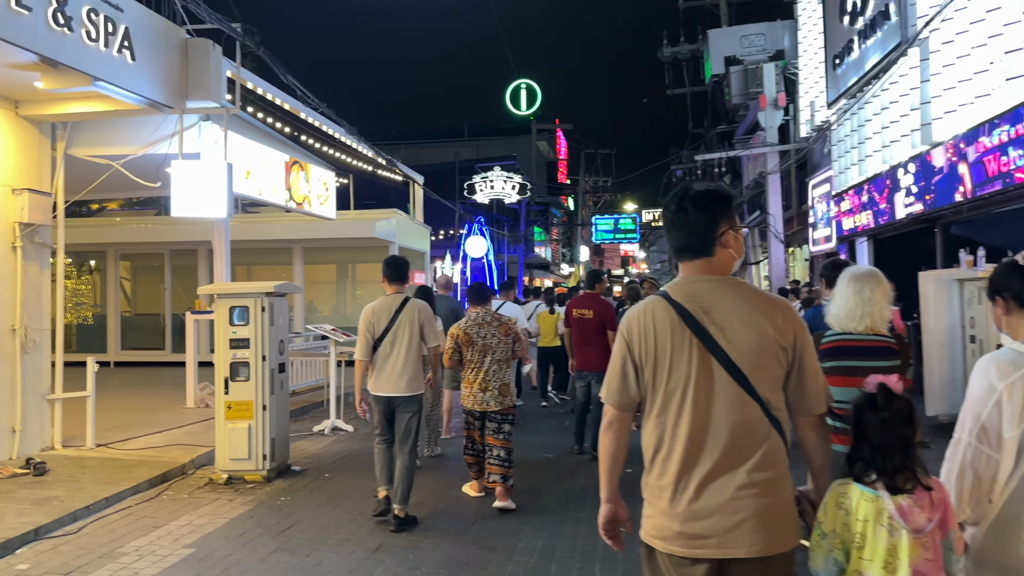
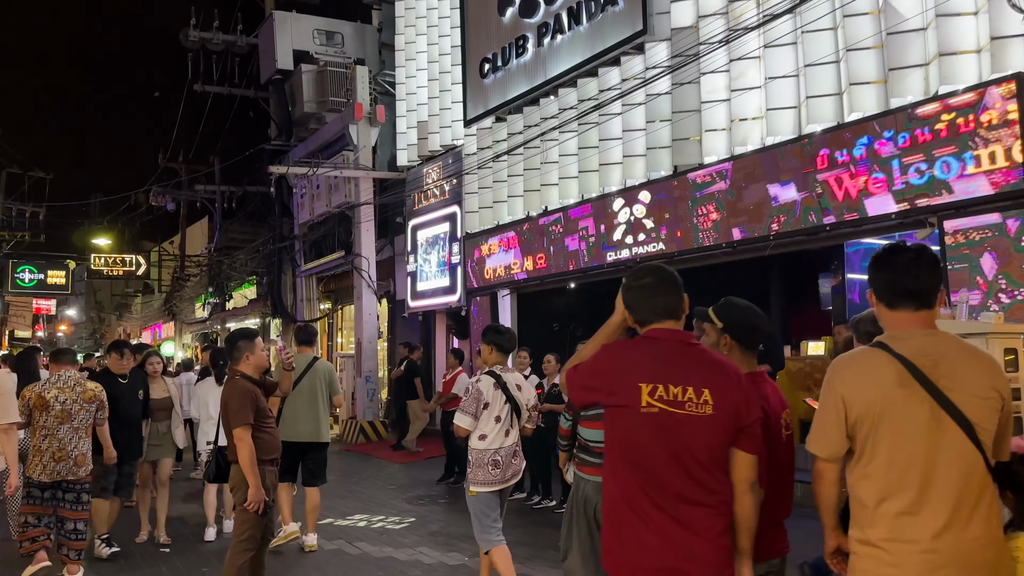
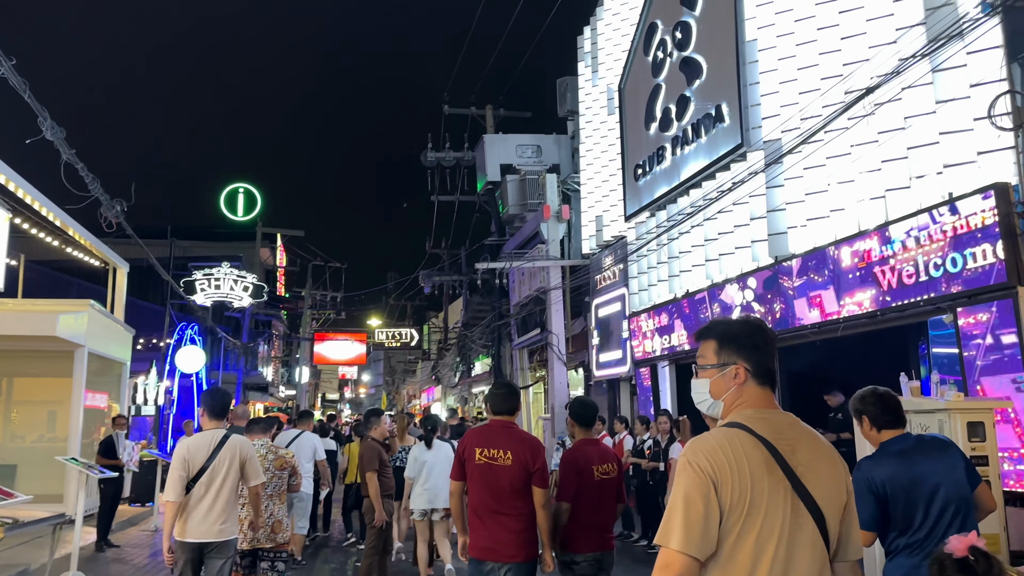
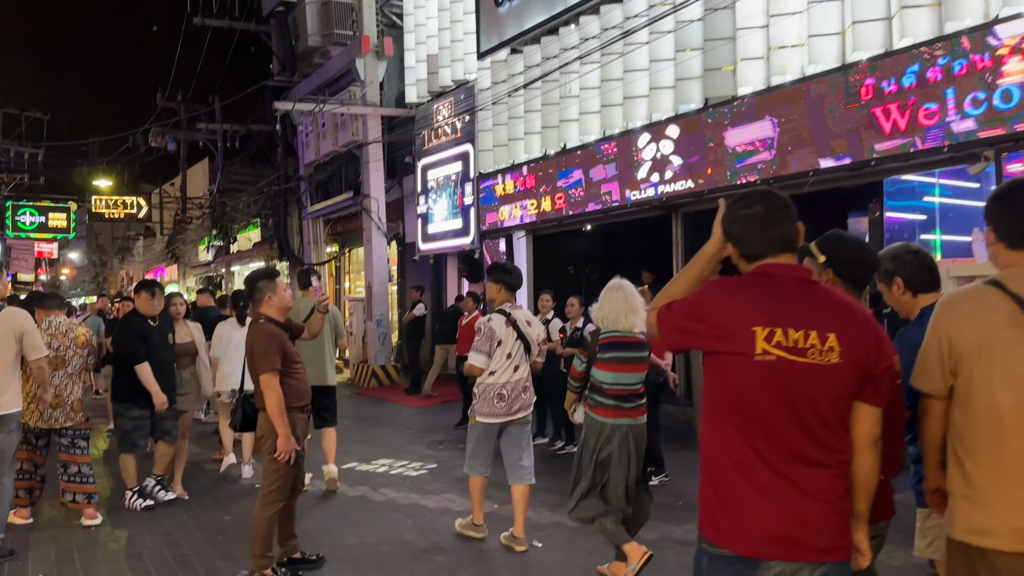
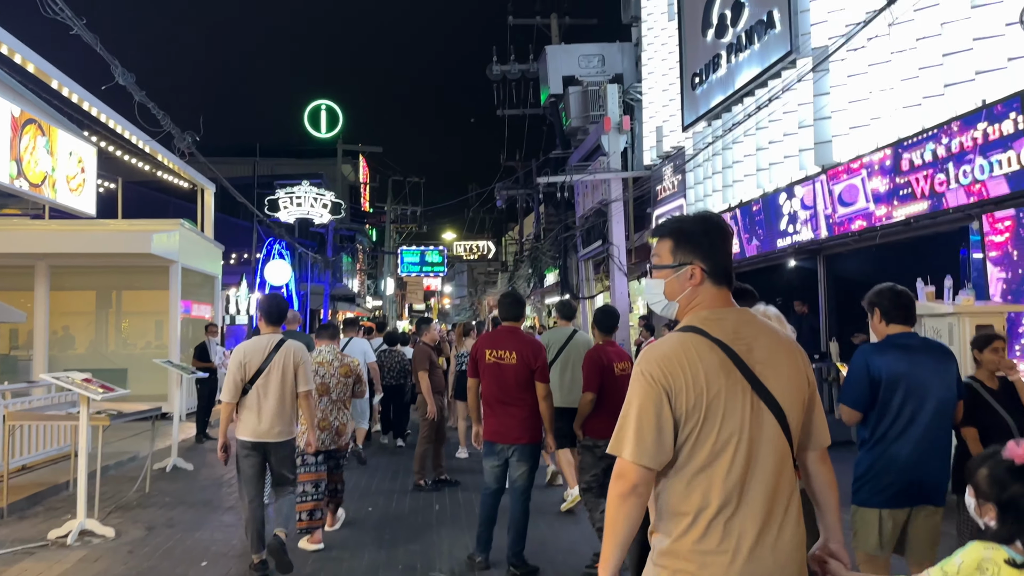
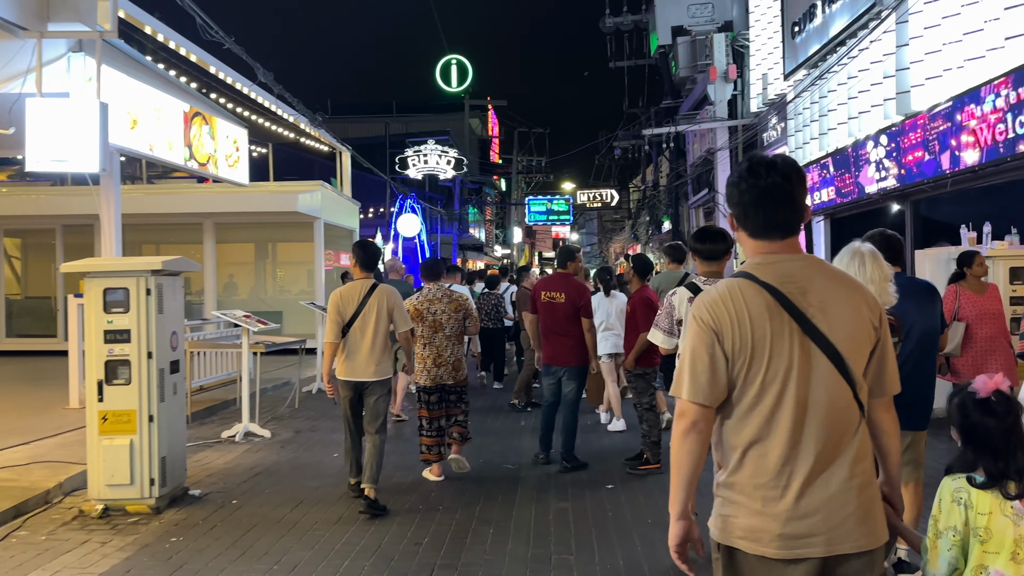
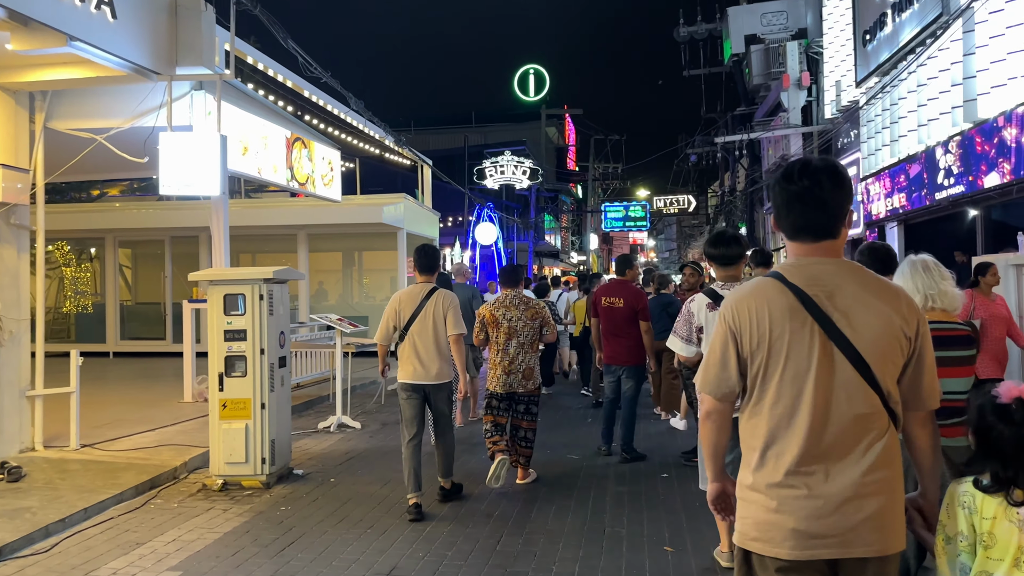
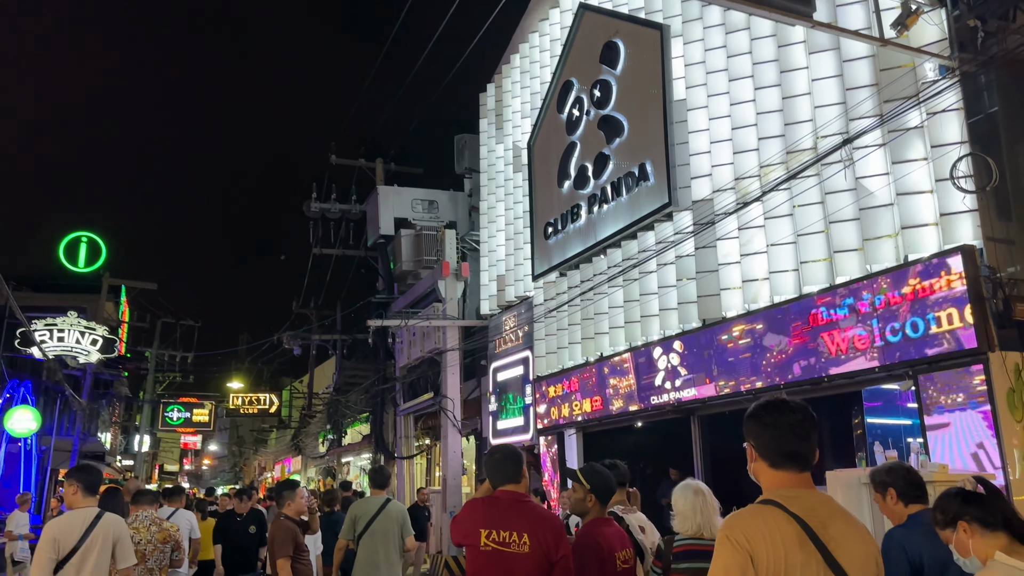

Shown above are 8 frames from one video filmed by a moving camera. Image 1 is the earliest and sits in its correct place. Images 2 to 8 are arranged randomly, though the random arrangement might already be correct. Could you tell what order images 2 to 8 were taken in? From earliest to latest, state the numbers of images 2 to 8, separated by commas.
7, 6, 5, 3, 8, 2, 4
